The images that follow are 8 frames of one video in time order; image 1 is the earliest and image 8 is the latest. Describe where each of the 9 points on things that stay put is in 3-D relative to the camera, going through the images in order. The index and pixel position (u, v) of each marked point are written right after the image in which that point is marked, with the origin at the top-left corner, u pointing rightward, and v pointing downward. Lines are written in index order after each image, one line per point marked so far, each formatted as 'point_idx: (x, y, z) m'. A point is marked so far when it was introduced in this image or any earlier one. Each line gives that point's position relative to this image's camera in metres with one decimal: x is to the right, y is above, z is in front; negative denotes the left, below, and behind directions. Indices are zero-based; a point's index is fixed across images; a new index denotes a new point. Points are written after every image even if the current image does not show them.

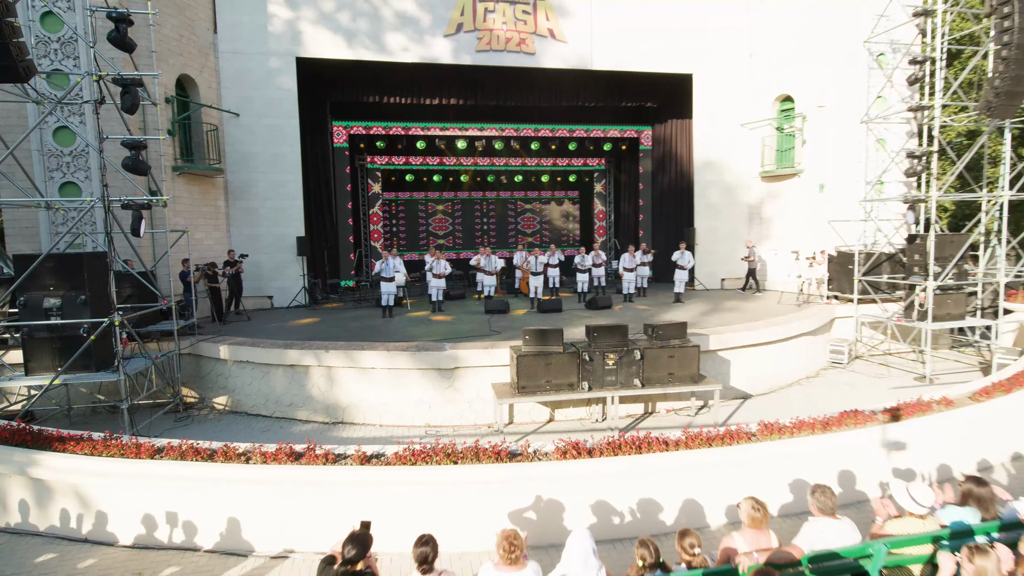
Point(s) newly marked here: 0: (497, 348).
0: (-0.3, -0.9, +8.7) m
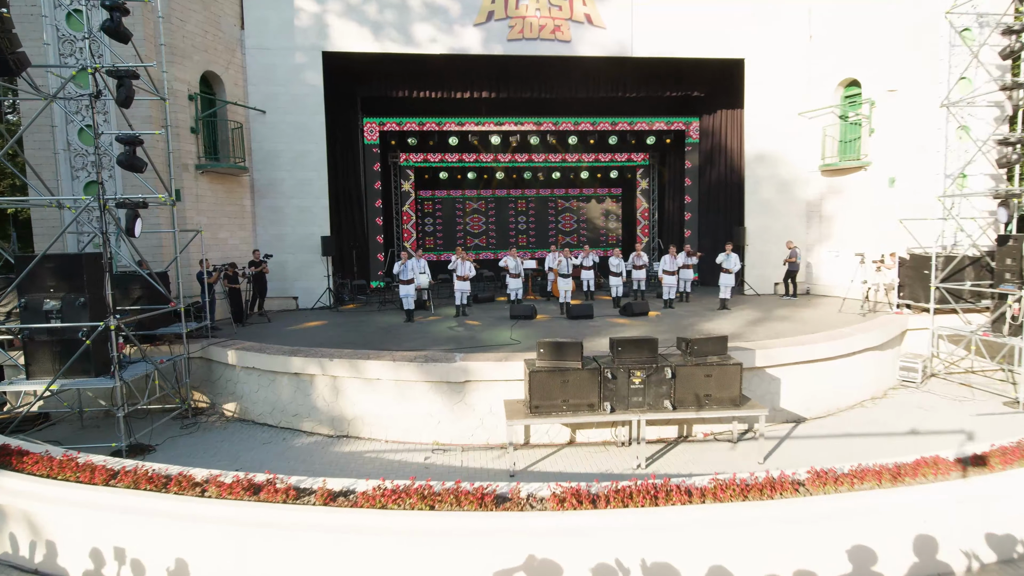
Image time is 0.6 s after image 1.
0: (0.0, -1.0, +7.9) m
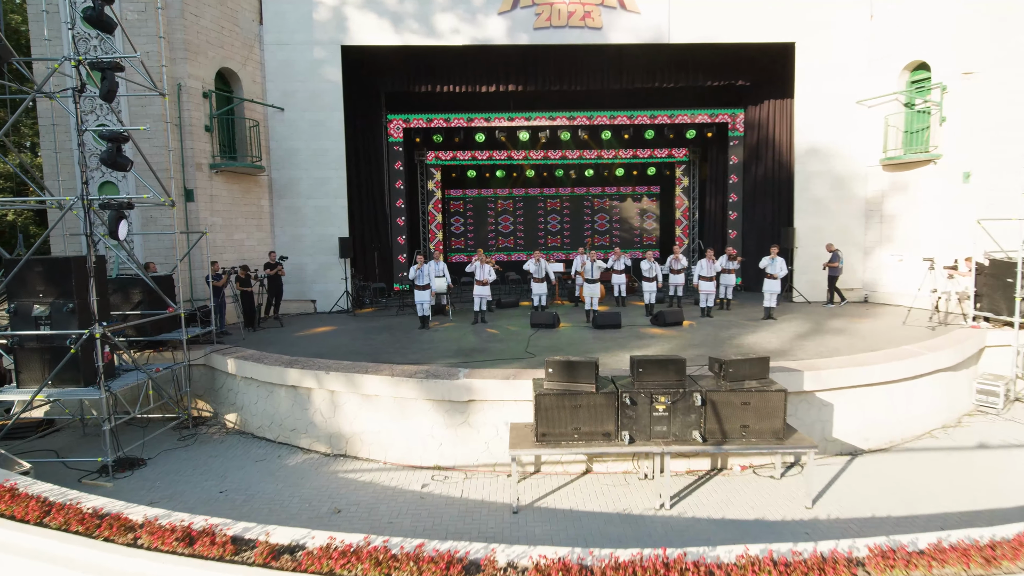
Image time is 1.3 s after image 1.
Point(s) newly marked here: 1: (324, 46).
0: (+0.1, -1.2, +7.1) m
1: (-4.6, +5.9, +13.4) m
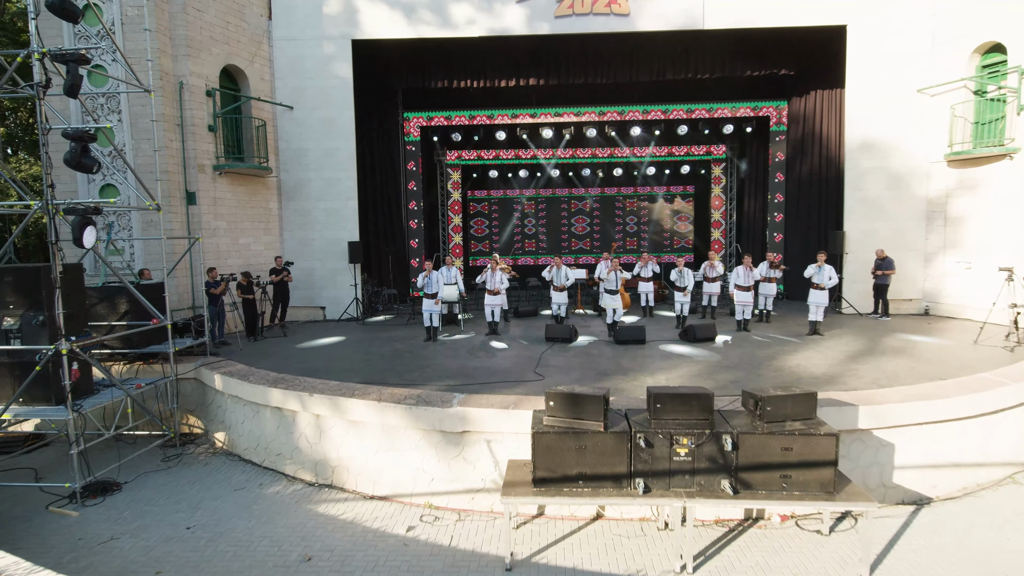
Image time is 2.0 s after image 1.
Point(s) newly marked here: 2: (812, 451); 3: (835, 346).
0: (+0.1, -1.3, +6.1) m
1: (-4.1, +5.7, +12.8) m
2: (+2.8, -1.5, +5.1) m
3: (+5.4, -1.0, +9.2) m
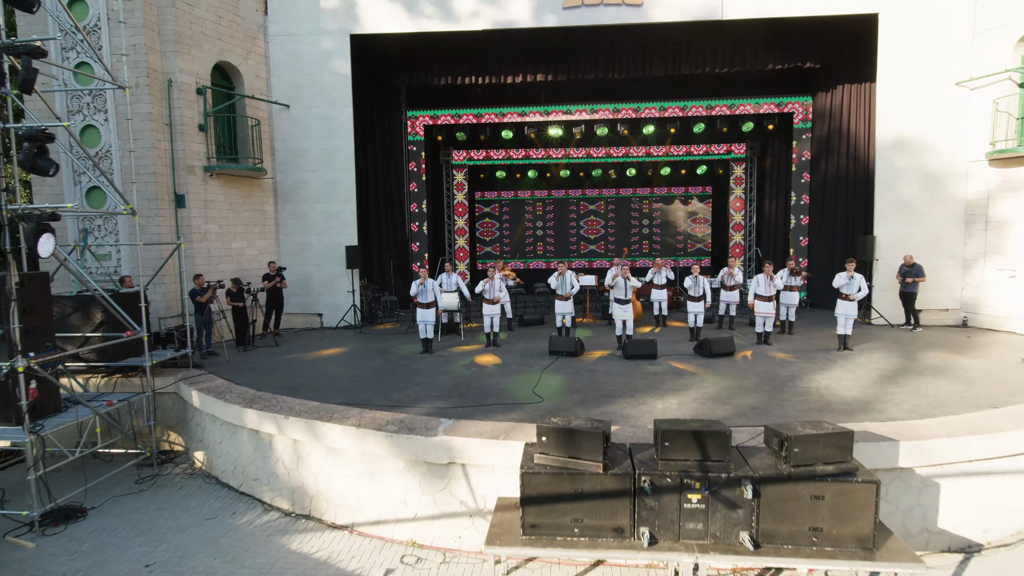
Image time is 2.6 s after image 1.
0: (0.0, -1.5, +5.5) m
1: (-4.0, +5.6, +12.2) m
2: (+2.6, -1.7, +4.4) m
3: (+5.4, -1.2, +8.4) m
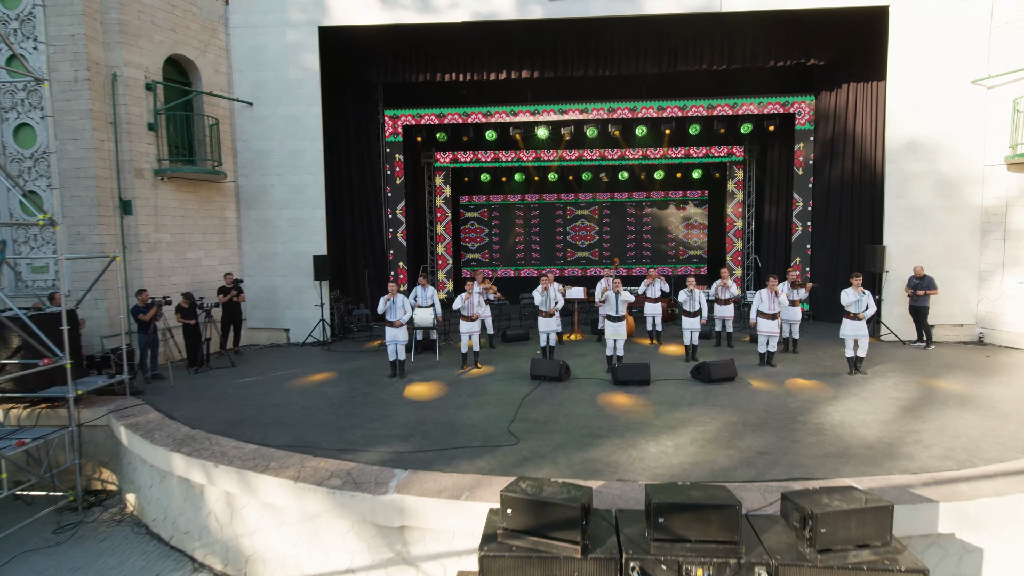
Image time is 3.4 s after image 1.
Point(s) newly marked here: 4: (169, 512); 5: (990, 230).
0: (-0.3, -1.7, +4.6) m
1: (-4.4, +5.3, +11.3) m
2: (+2.4, -1.9, +3.5) m
3: (+5.0, -1.4, +7.5) m
4: (-3.9, -2.5, +6.2) m
5: (+9.0, +1.1, +10.4) m
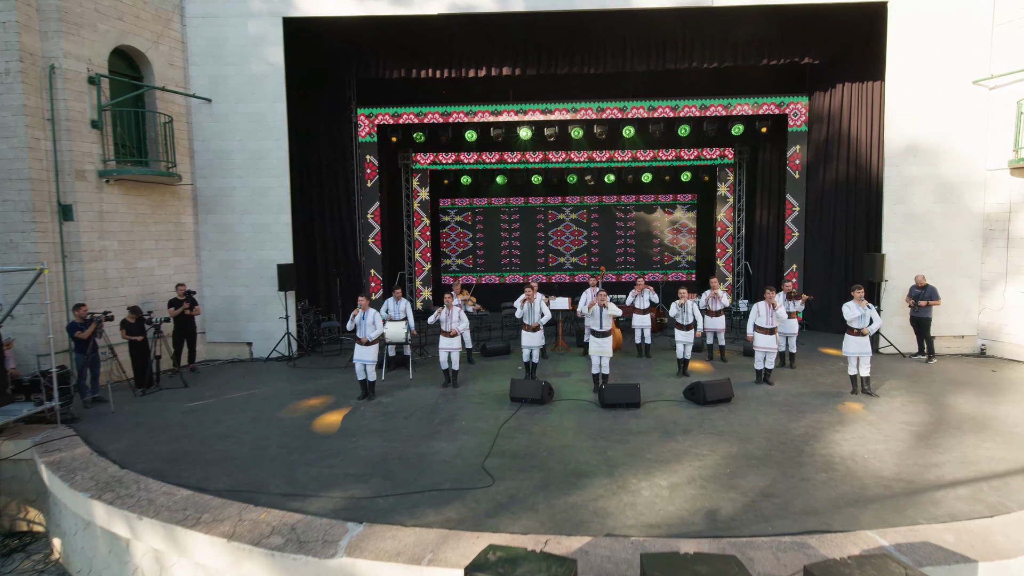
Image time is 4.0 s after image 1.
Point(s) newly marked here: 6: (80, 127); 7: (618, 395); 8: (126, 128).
0: (-0.5, -1.9, +3.8) m
1: (-4.7, +5.1, +10.5) m
2: (+2.2, -2.1, +2.8) m
3: (+4.8, -1.6, +6.9) m
4: (-4.1, -2.7, +5.4) m
5: (+8.6, +0.9, +9.9) m
6: (-6.9, +2.6, +8.9) m
7: (+1.4, -1.4, +7.3) m
8: (-6.7, +2.8, +9.6) m
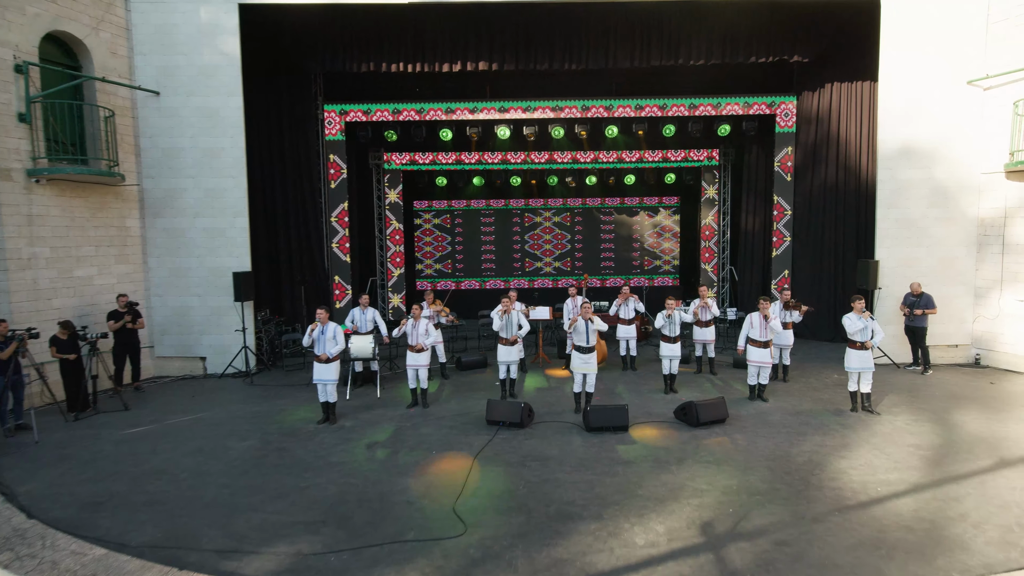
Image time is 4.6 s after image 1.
0: (-0.7, -2.1, +3.1) m
1: (-5.2, +4.9, +9.6) m
2: (+2.1, -2.2, +2.2) m
3: (+4.5, -1.7, +6.4) m
4: (-4.3, -2.9, +4.6) m
5: (+8.2, +0.8, +9.6) m
6: (-7.2, +2.4, +7.9) m
7: (+1.1, -1.5, +6.6) m
8: (-7.0, +2.6, +8.7) m
